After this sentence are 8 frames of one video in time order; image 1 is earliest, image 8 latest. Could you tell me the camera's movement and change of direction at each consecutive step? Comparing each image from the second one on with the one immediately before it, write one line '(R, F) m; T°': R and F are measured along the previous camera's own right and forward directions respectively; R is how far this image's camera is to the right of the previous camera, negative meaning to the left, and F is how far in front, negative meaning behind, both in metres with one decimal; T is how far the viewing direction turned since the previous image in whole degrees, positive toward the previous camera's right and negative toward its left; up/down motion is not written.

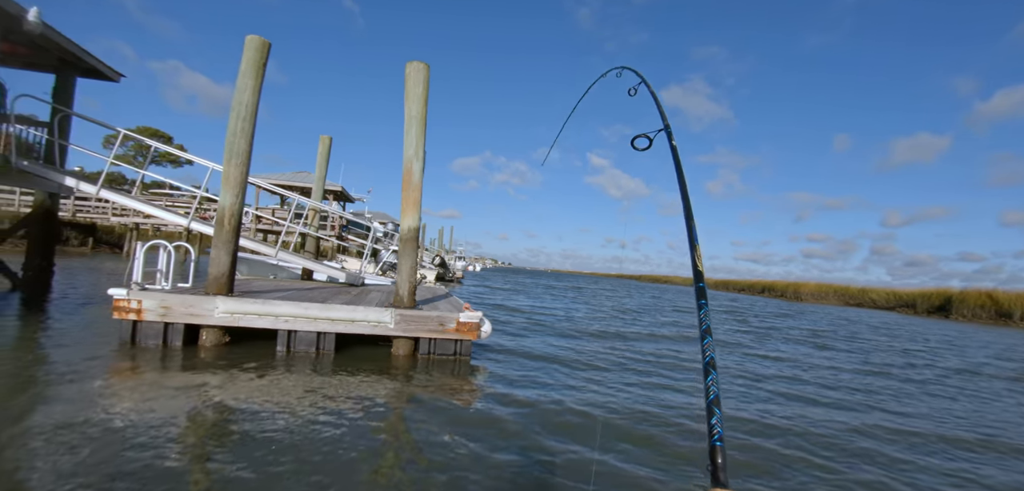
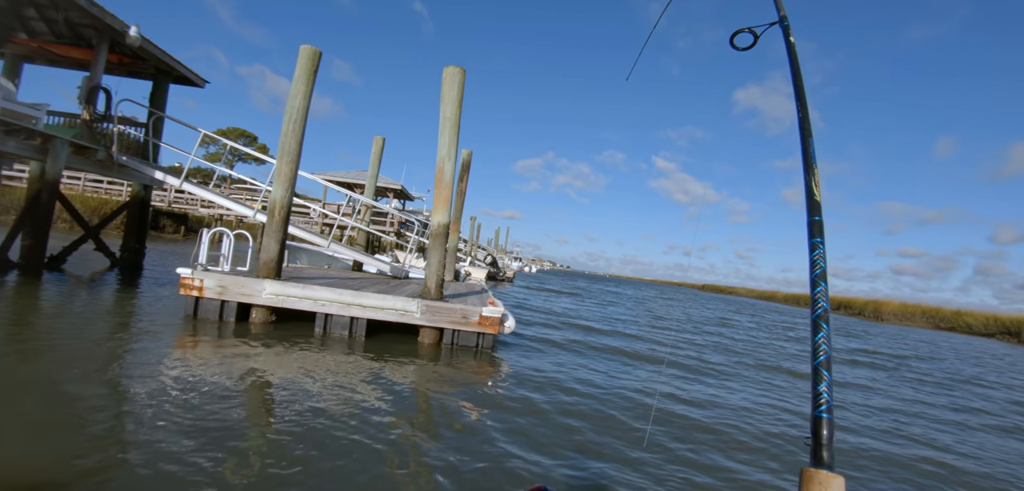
(+0.5, -0.1) m; -7°
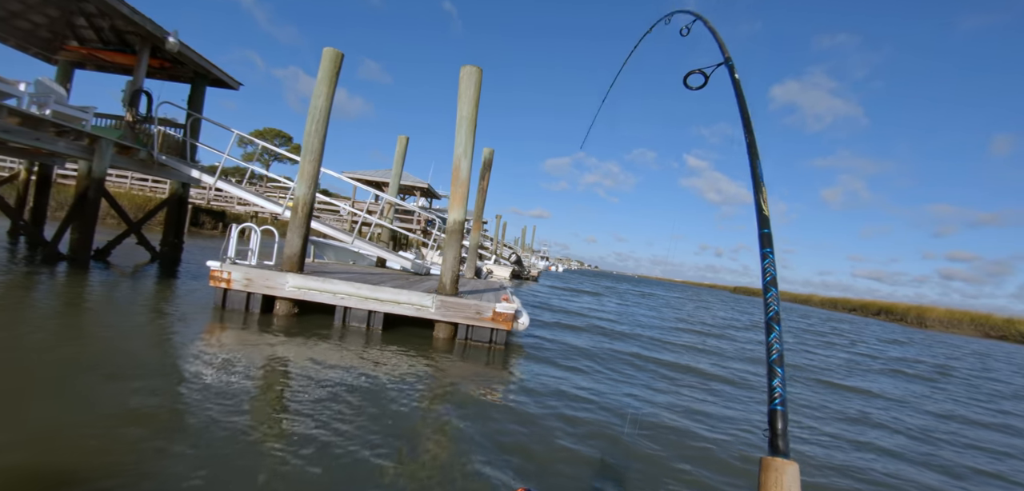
(+0.2, 0.0) m; -3°
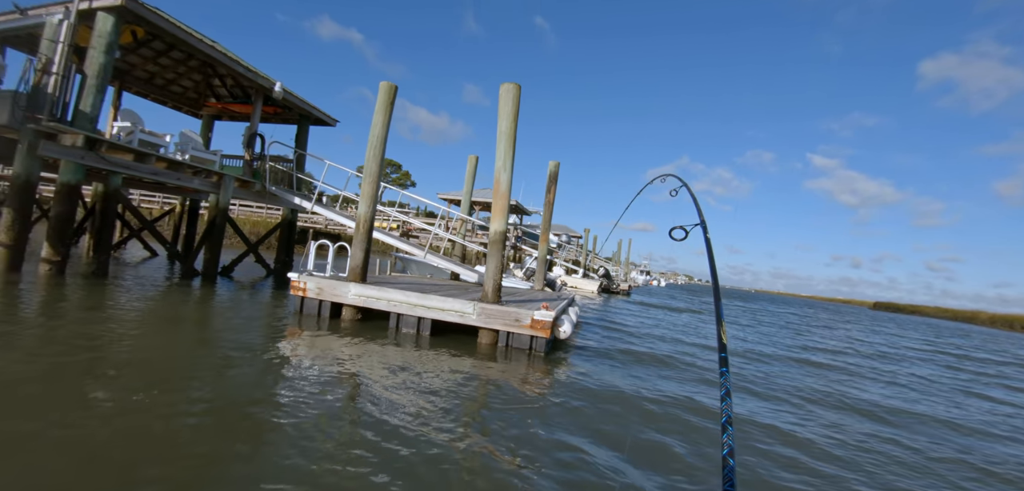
(+0.9, 0.0) m; -13°
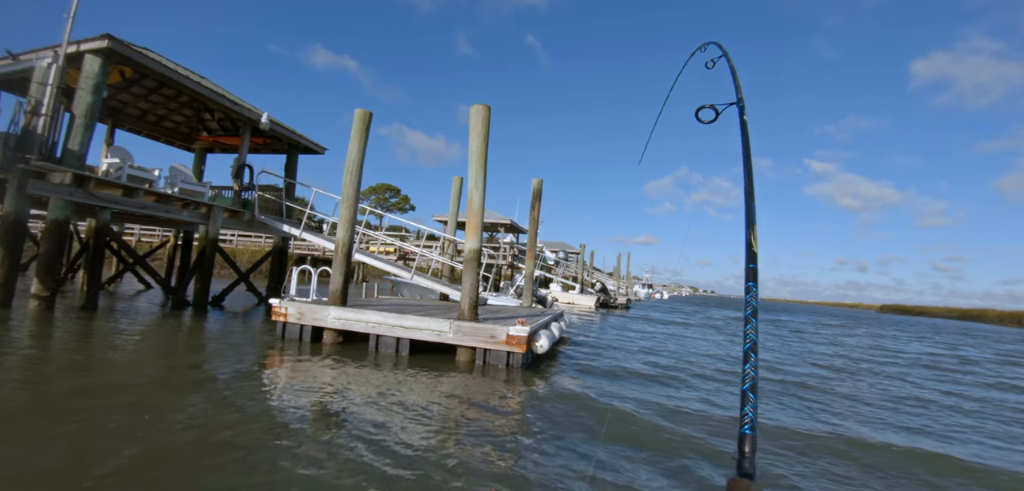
(+0.4, -0.1) m; 0°
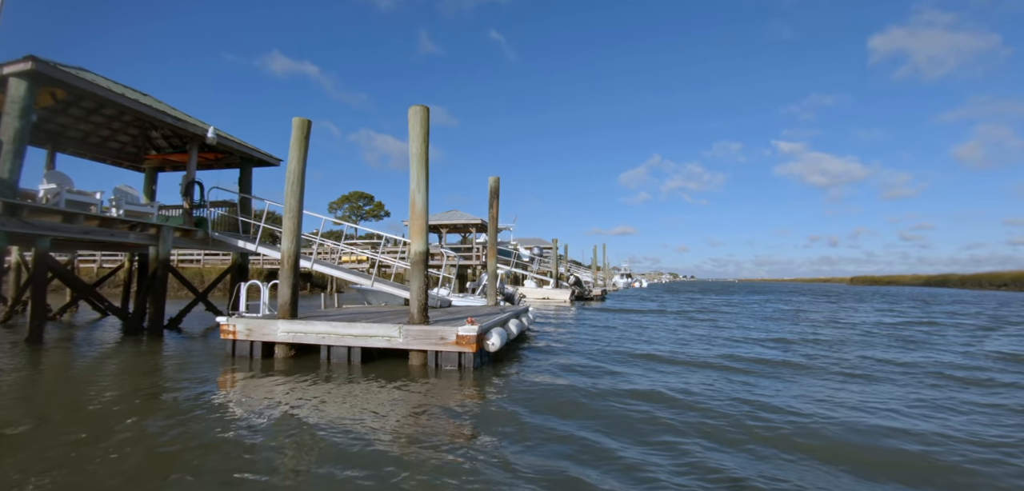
(+0.6, -0.1) m; +2°
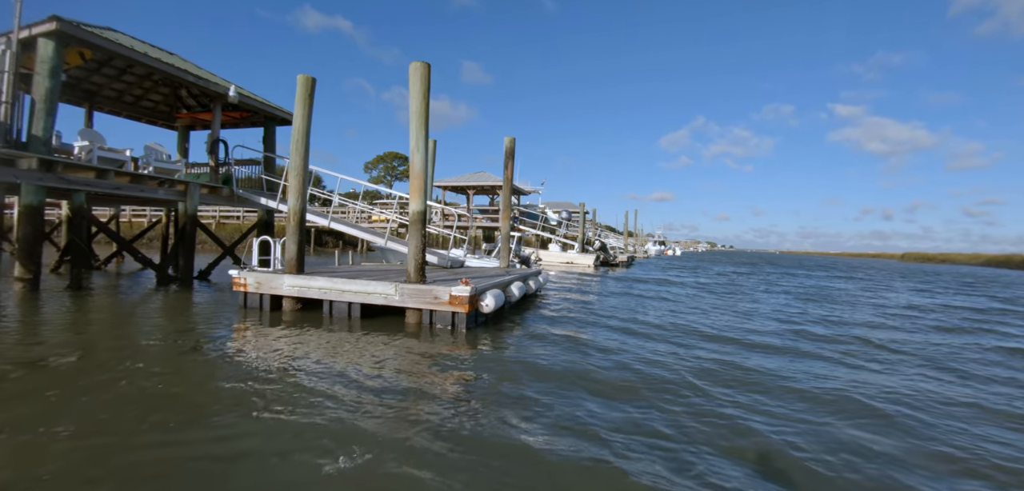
(+0.6, +0.1) m; -4°
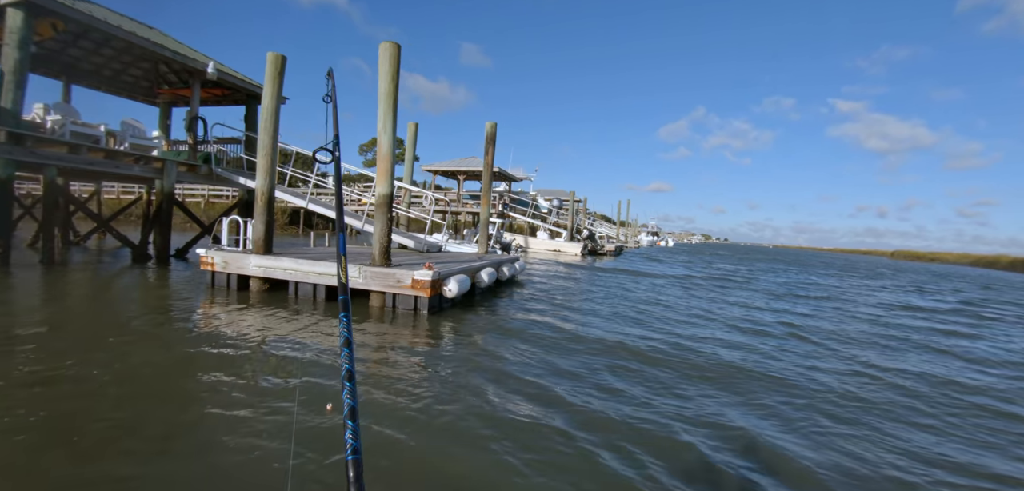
(+0.5, 0.0) m; 0°
